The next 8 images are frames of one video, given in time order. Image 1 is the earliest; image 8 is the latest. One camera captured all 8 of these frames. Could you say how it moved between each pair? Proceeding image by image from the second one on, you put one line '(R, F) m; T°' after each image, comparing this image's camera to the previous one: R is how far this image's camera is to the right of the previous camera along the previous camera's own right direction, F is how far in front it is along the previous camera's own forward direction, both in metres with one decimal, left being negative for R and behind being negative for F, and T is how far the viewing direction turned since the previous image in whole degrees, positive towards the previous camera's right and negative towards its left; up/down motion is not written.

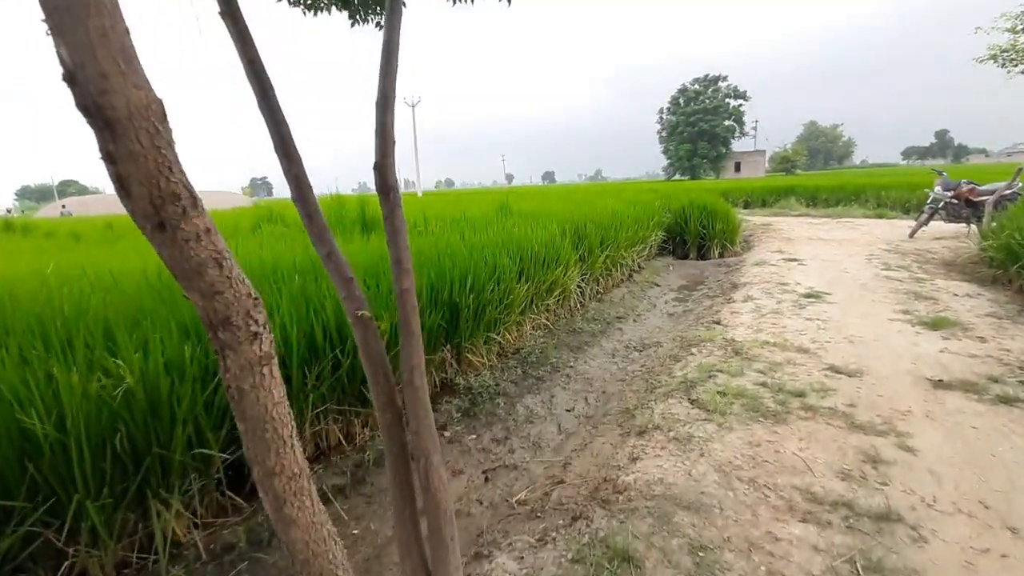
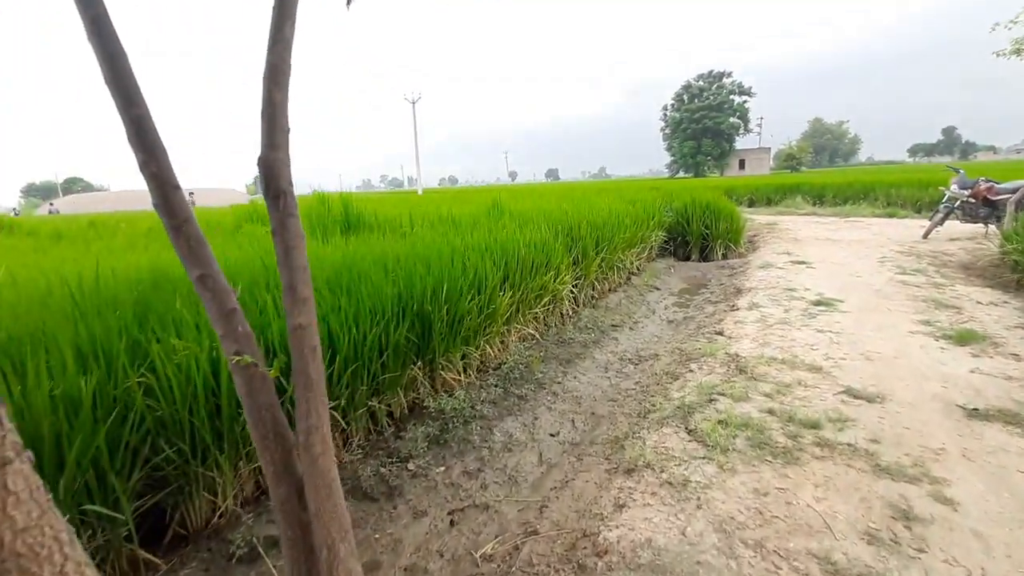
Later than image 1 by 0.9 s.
(+0.1, +0.2) m; 0°
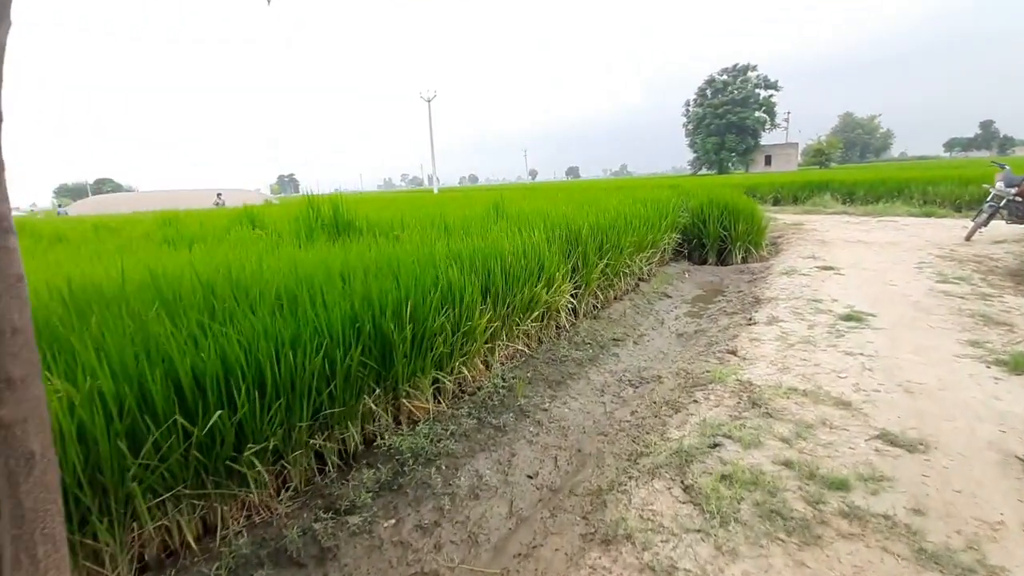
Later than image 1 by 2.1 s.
(+0.2, +0.3) m; -2°
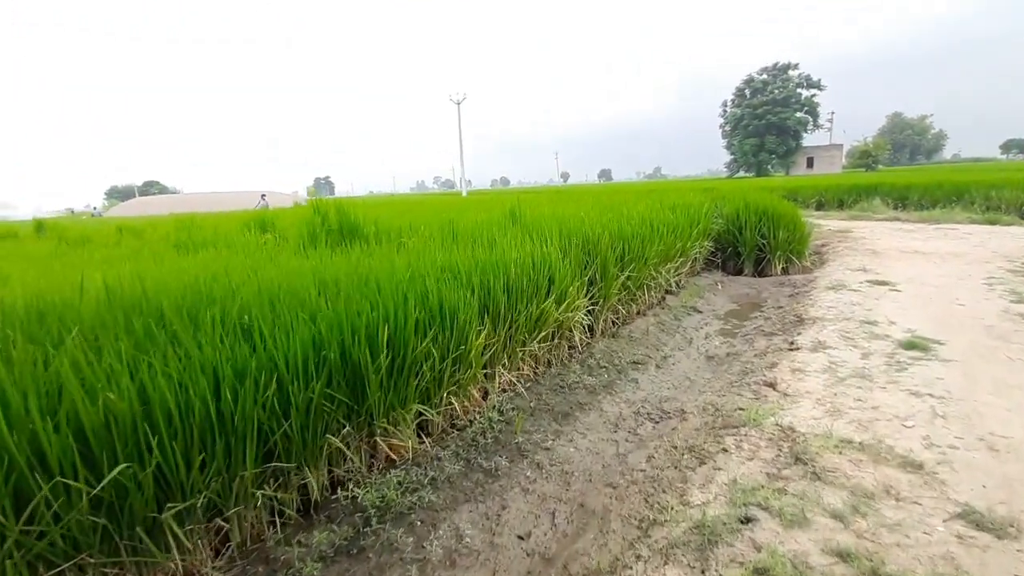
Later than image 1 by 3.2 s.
(+0.1, +0.3) m; -4°
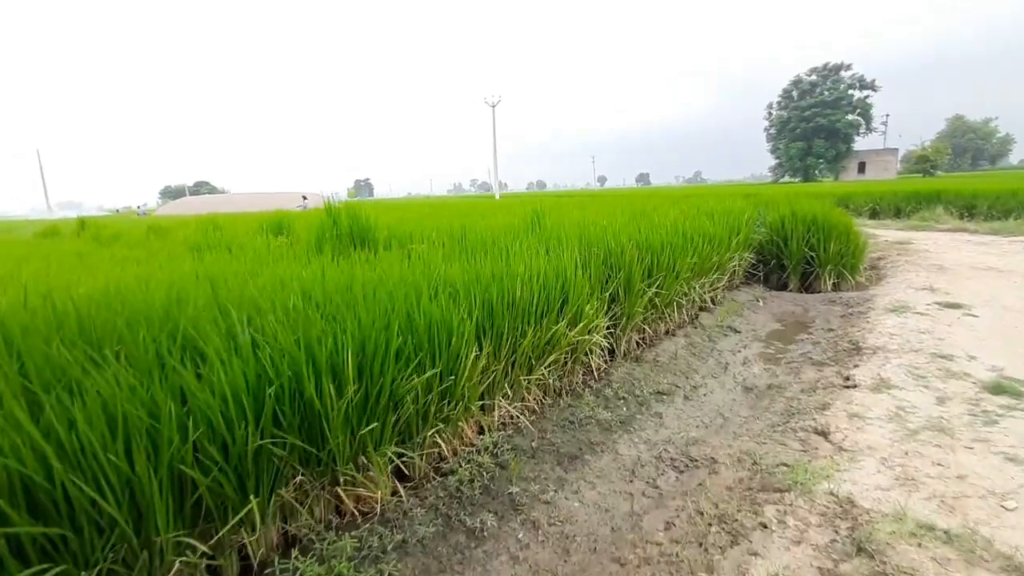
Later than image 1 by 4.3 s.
(+0.1, +0.3) m; -4°
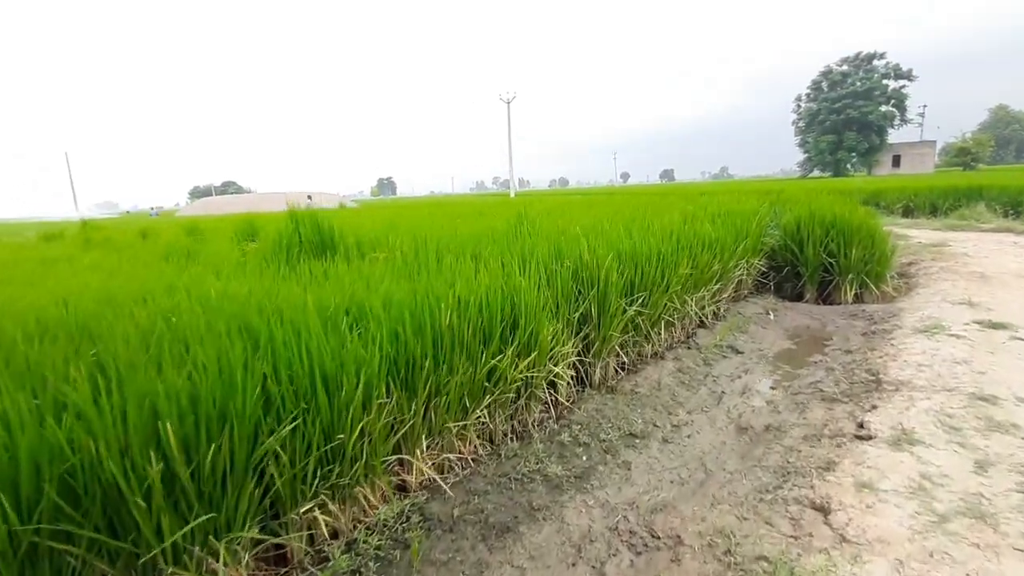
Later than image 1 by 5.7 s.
(+0.3, +0.3) m; -3°
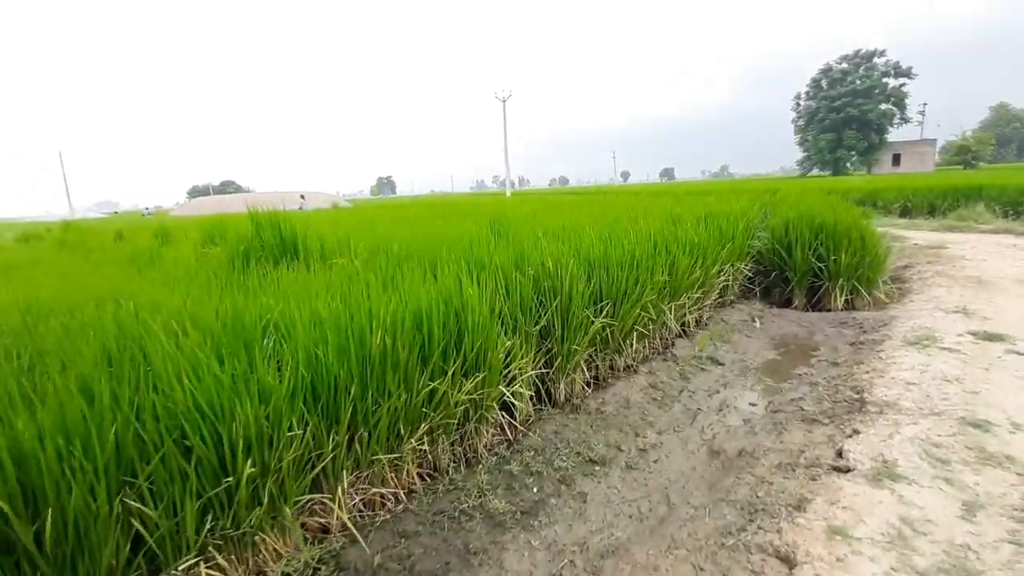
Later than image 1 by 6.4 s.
(+0.2, +0.2) m; 0°
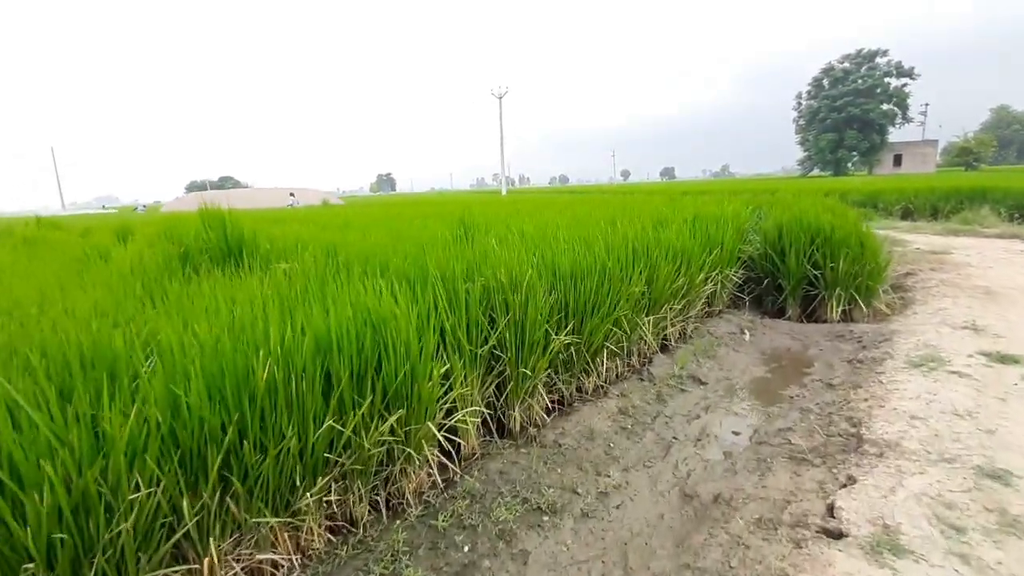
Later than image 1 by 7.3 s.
(+0.2, +0.2) m; 0°
